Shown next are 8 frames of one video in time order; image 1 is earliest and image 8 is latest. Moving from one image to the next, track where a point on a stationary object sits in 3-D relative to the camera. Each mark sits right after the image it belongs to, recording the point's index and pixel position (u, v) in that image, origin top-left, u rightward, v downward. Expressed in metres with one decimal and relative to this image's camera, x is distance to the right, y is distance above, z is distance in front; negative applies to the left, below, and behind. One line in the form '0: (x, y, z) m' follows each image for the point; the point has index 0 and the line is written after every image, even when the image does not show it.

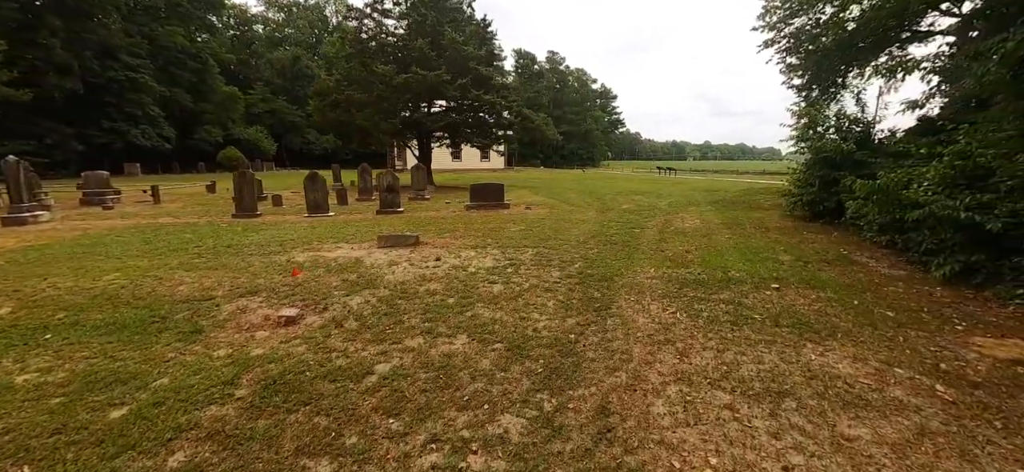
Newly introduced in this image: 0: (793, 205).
0: (+6.4, +0.7, +8.5) m
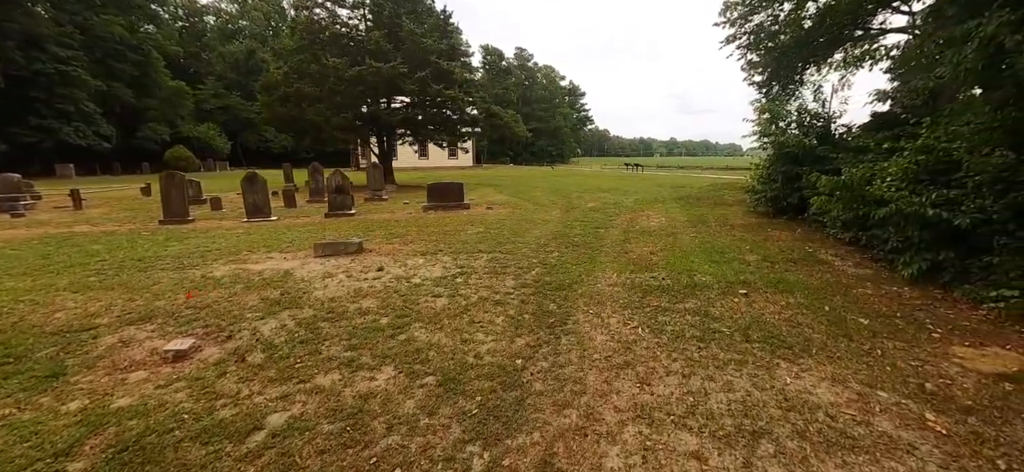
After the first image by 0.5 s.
0: (+5.5, +0.8, +8.4) m
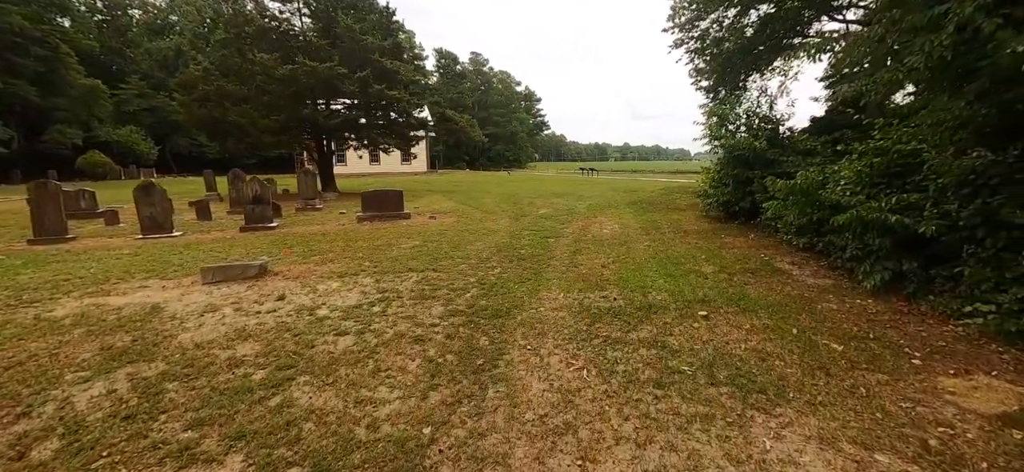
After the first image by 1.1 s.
0: (+4.3, +0.7, +8.2) m
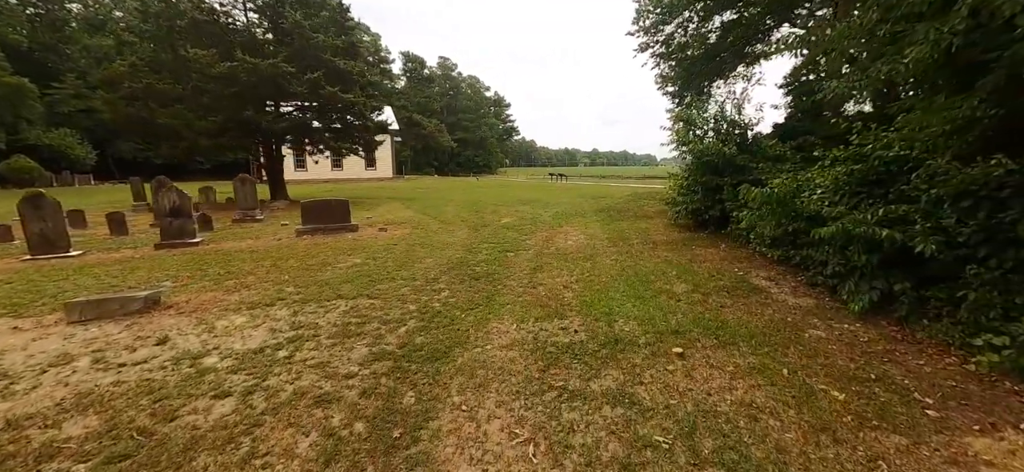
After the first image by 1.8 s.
0: (+3.4, +0.5, +7.8) m
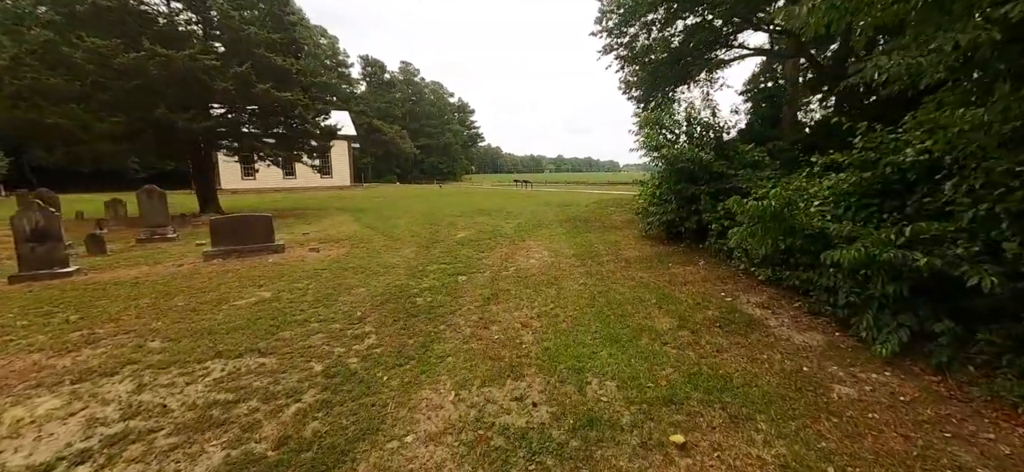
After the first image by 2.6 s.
0: (+2.6, +0.2, +7.1) m
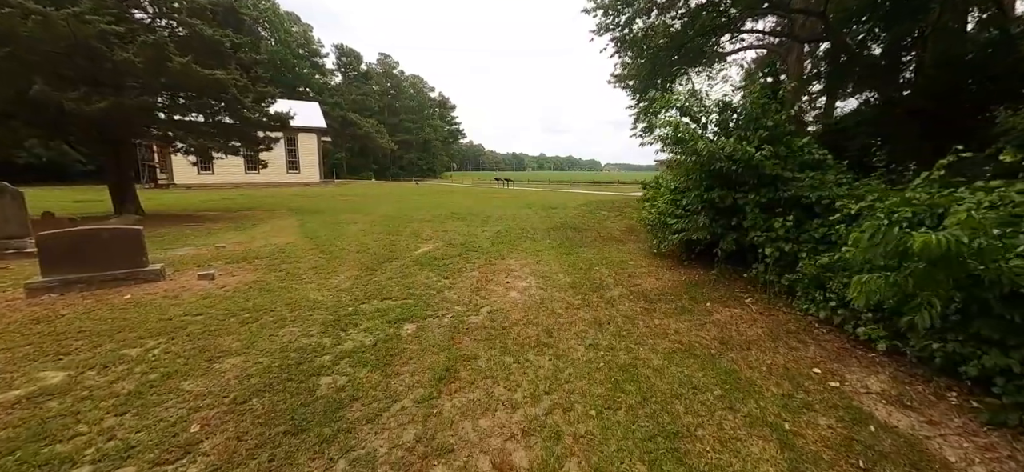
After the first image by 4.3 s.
0: (+2.3, -0.1, +5.5) m
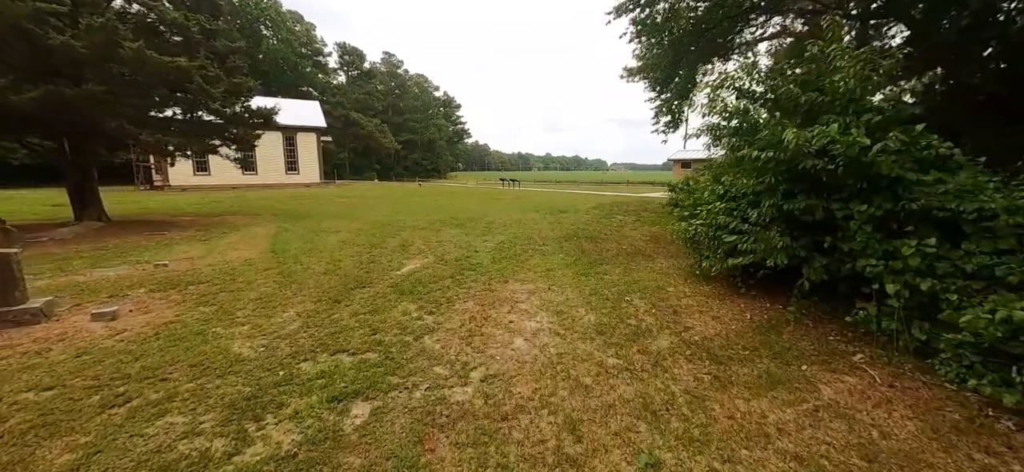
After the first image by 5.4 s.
0: (+2.3, -0.3, +4.2) m
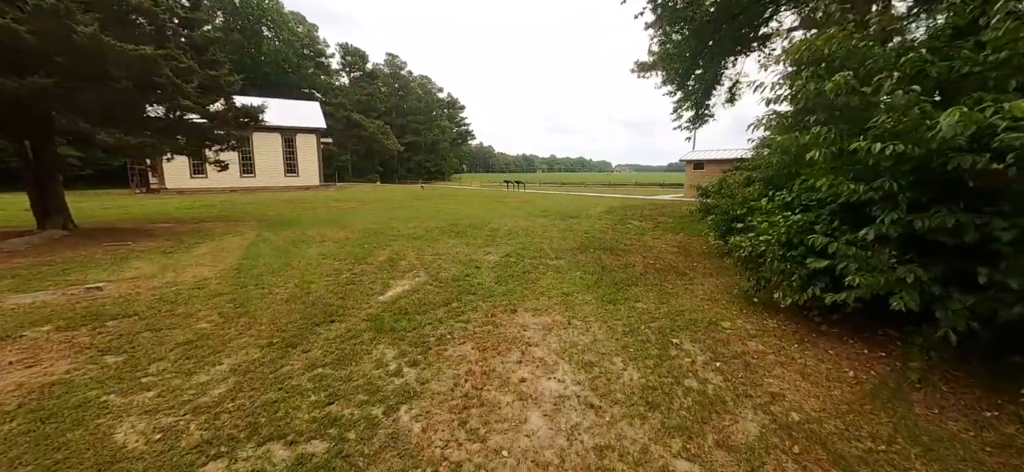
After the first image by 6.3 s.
0: (+2.4, -0.5, +3.2) m
